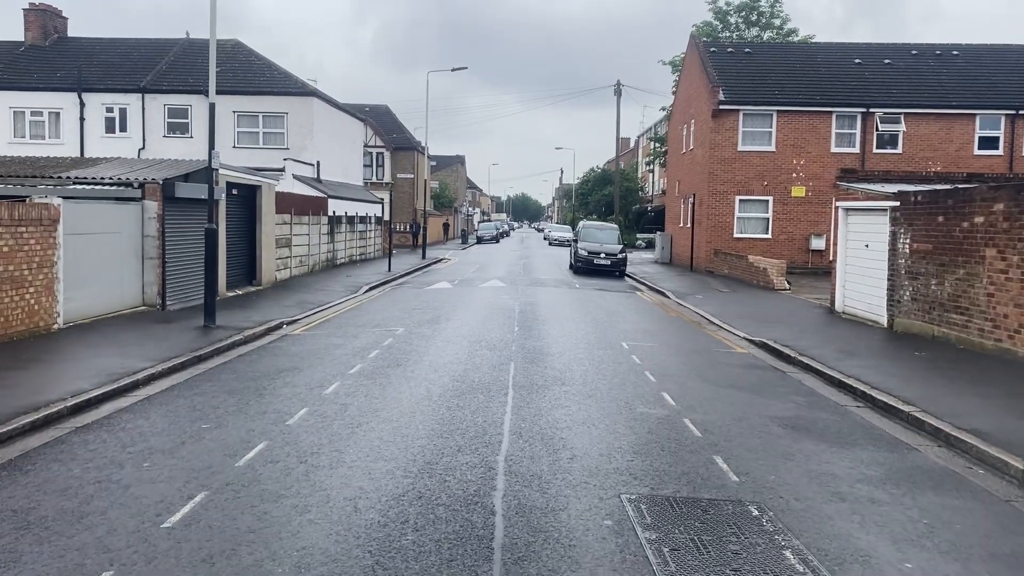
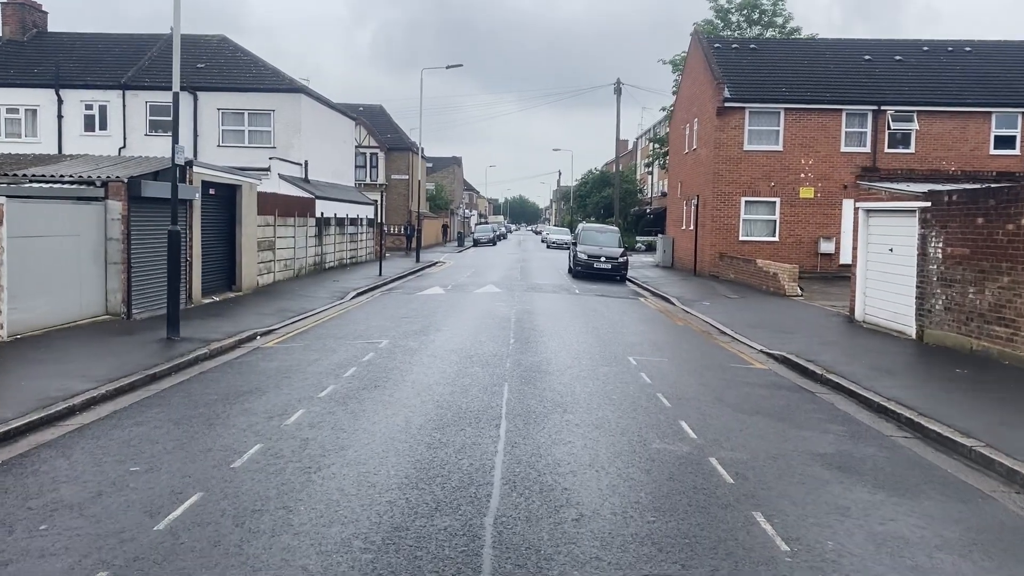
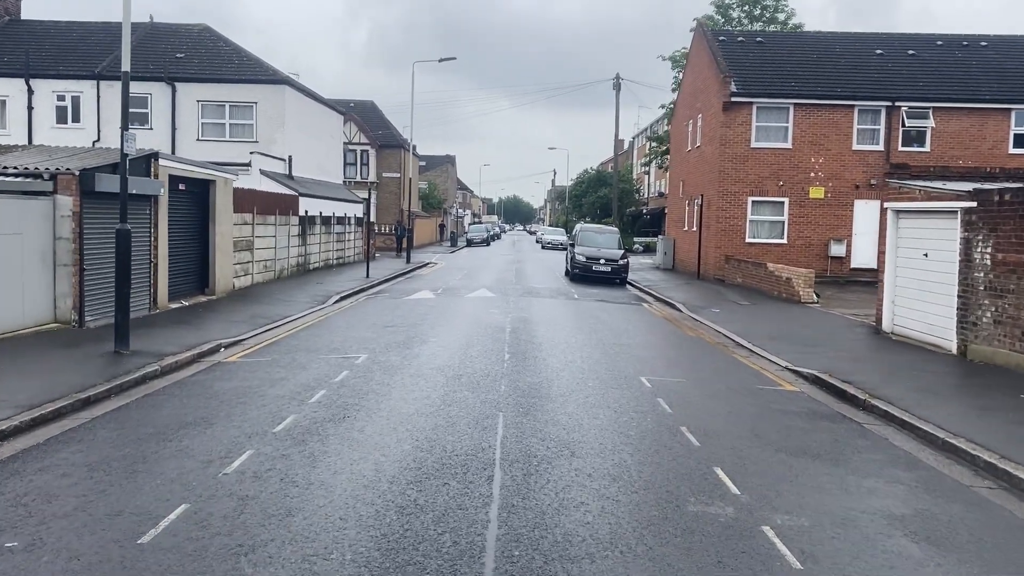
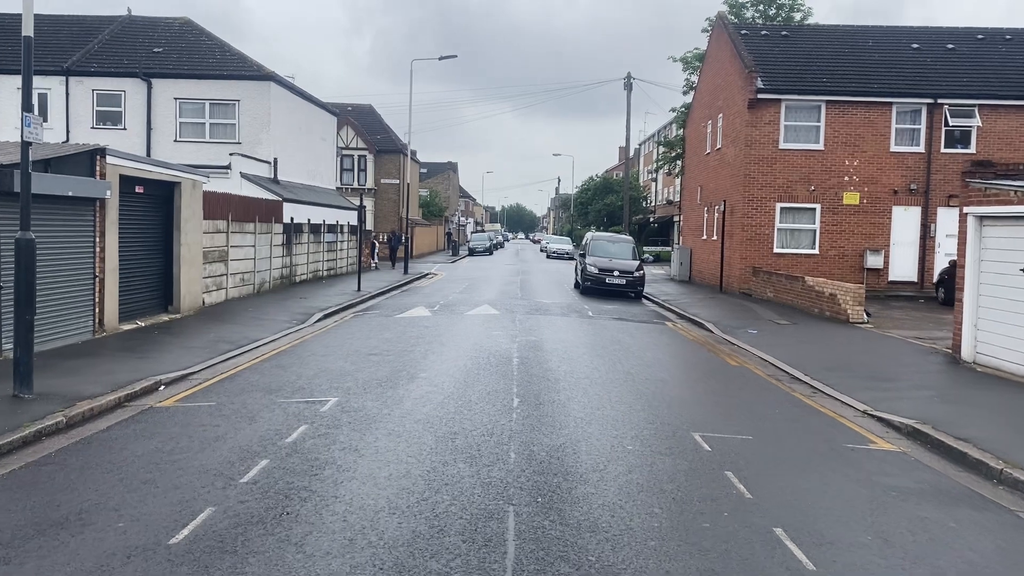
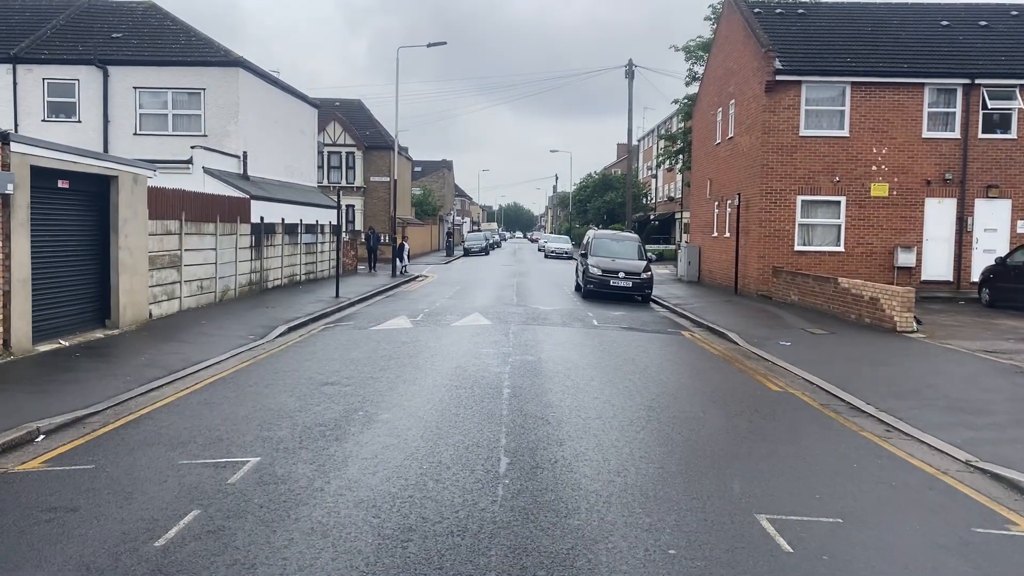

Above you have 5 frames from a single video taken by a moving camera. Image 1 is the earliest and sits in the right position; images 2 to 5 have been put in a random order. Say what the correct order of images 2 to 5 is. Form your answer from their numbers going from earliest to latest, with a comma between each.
2, 3, 4, 5
